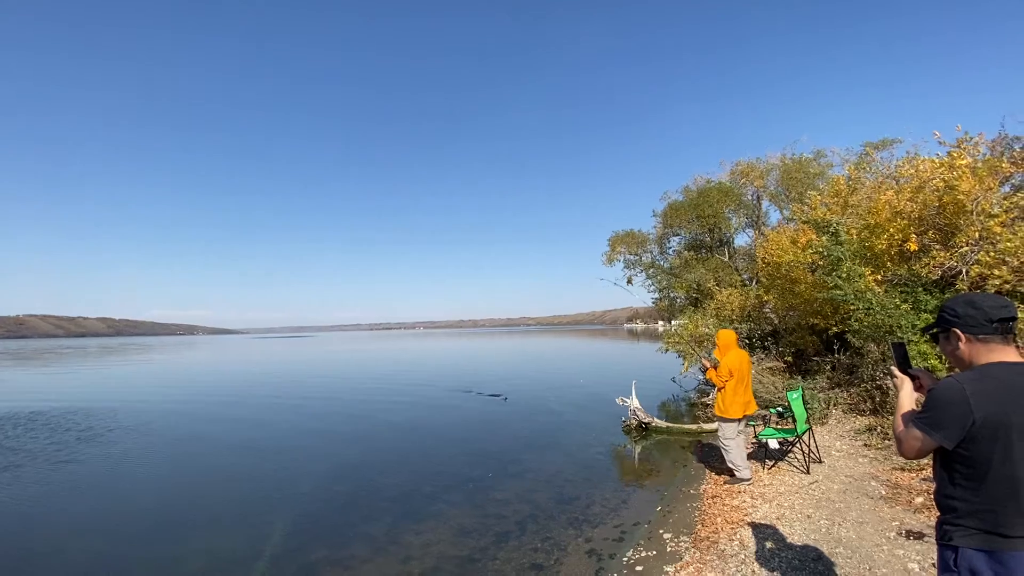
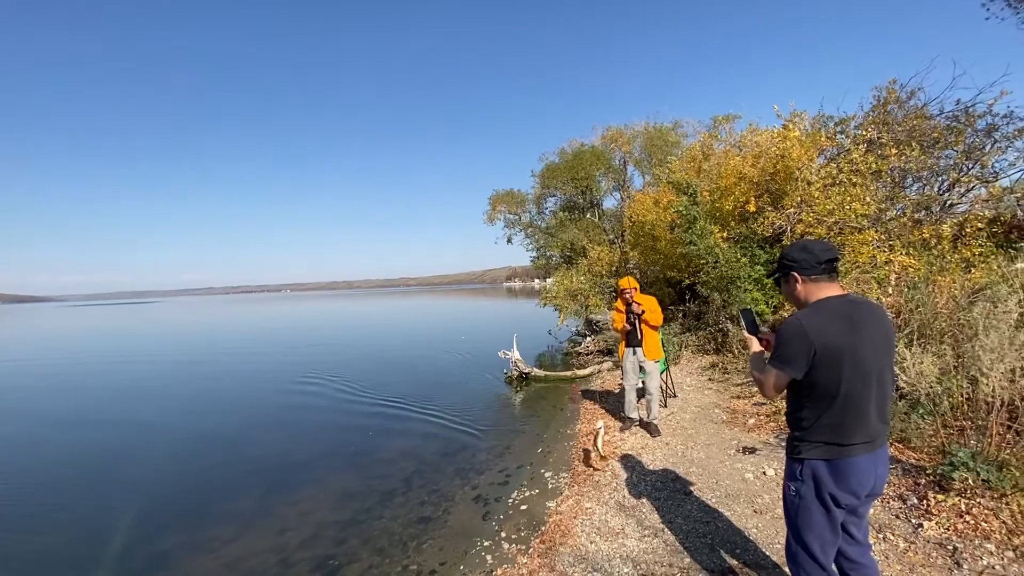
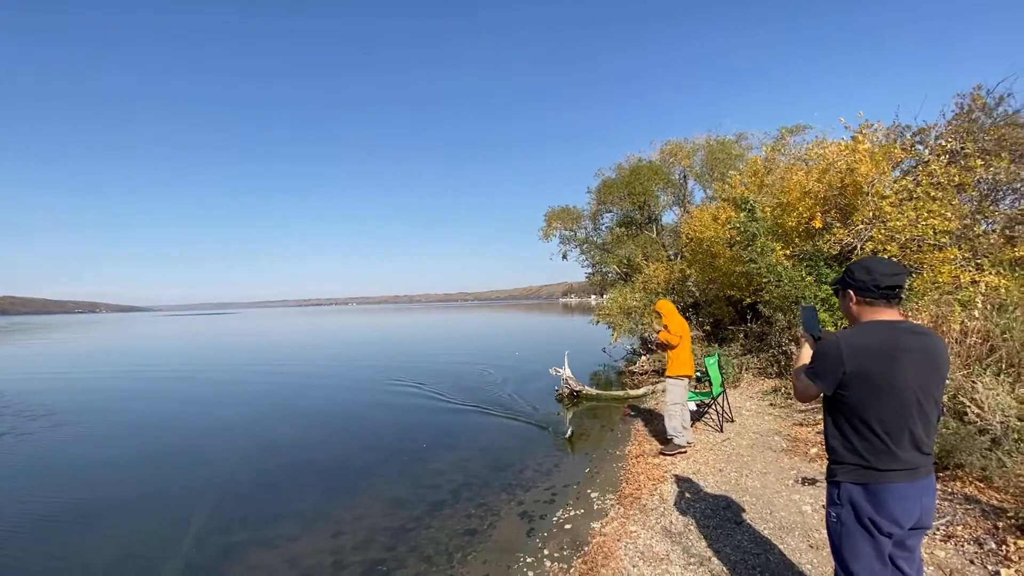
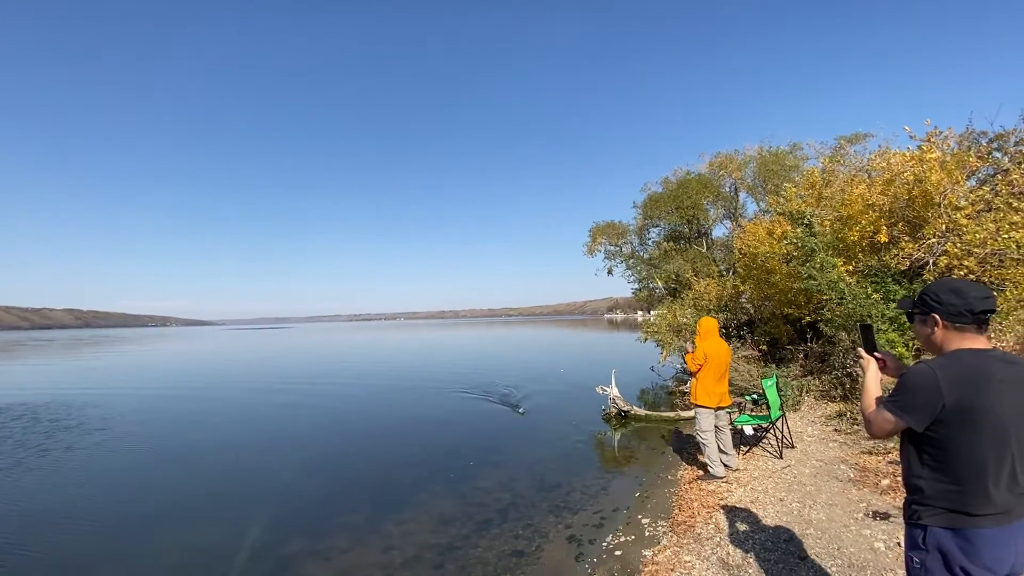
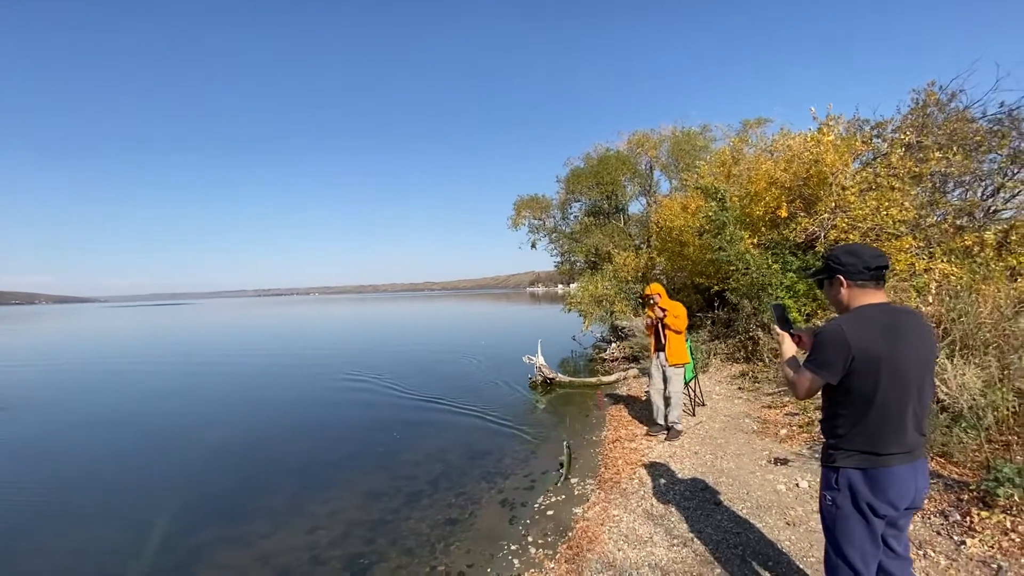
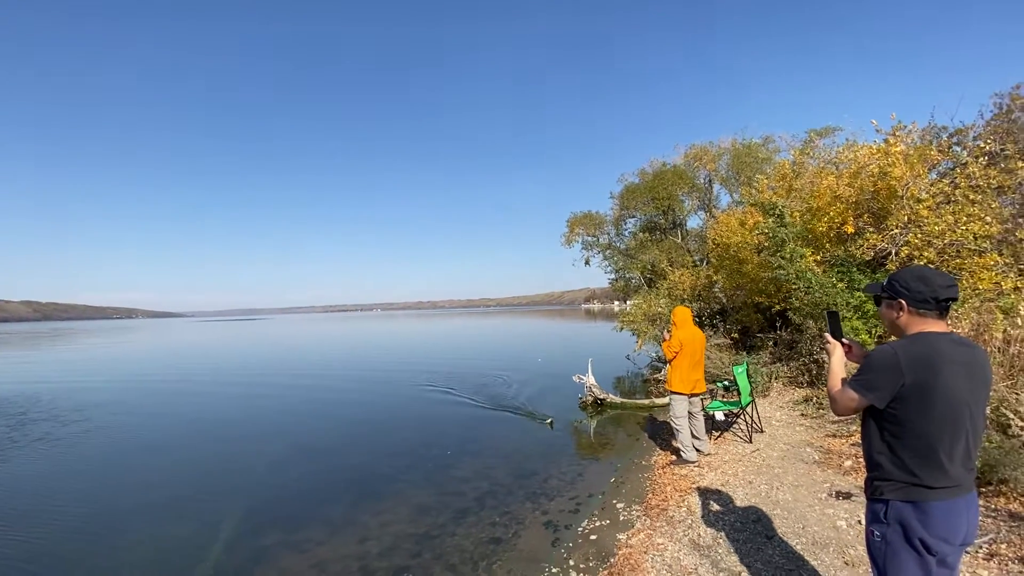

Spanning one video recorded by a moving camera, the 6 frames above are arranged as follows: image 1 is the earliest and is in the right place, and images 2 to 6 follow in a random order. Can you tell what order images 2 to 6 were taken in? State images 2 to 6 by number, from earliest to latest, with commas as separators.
4, 6, 3, 5, 2
